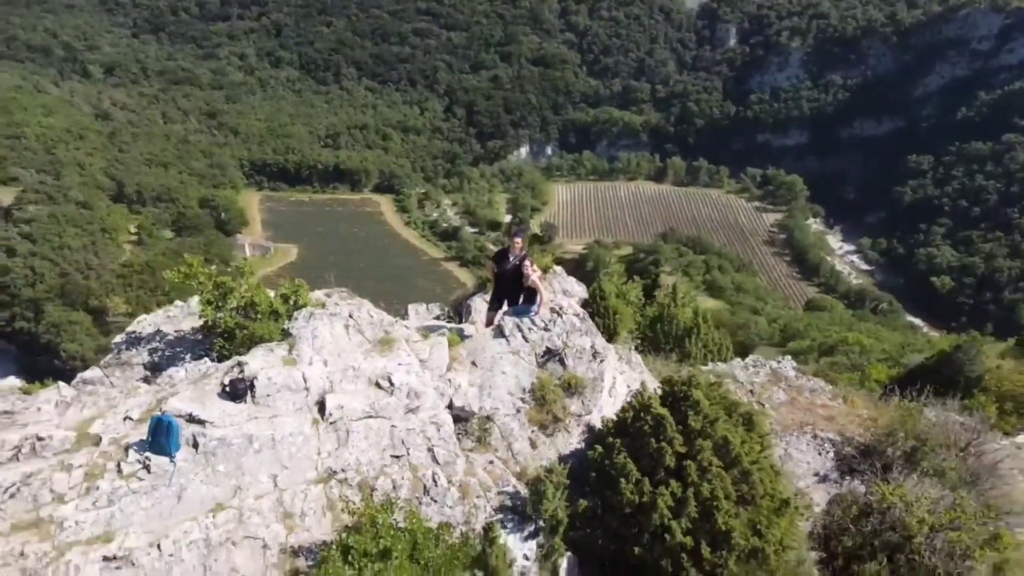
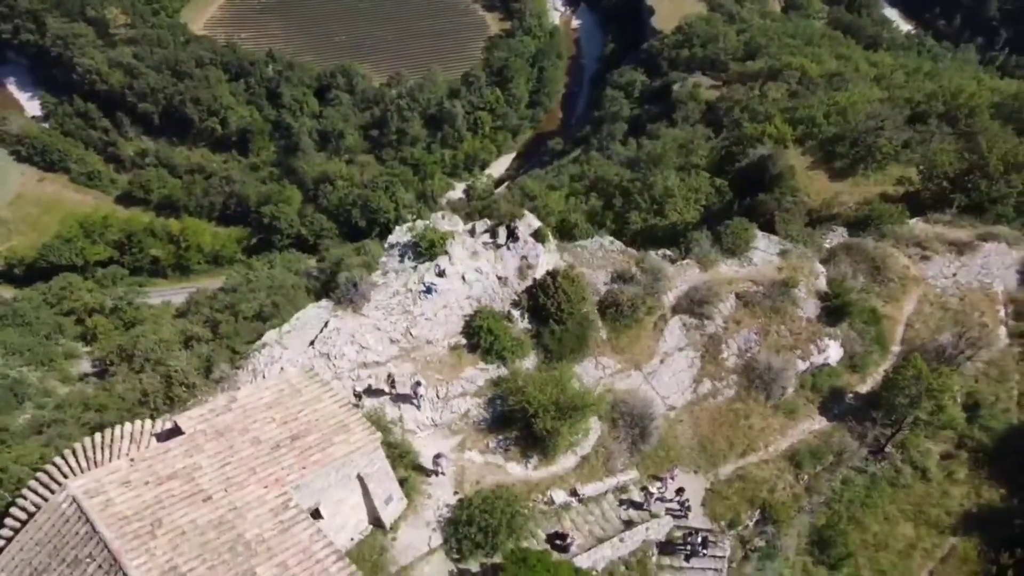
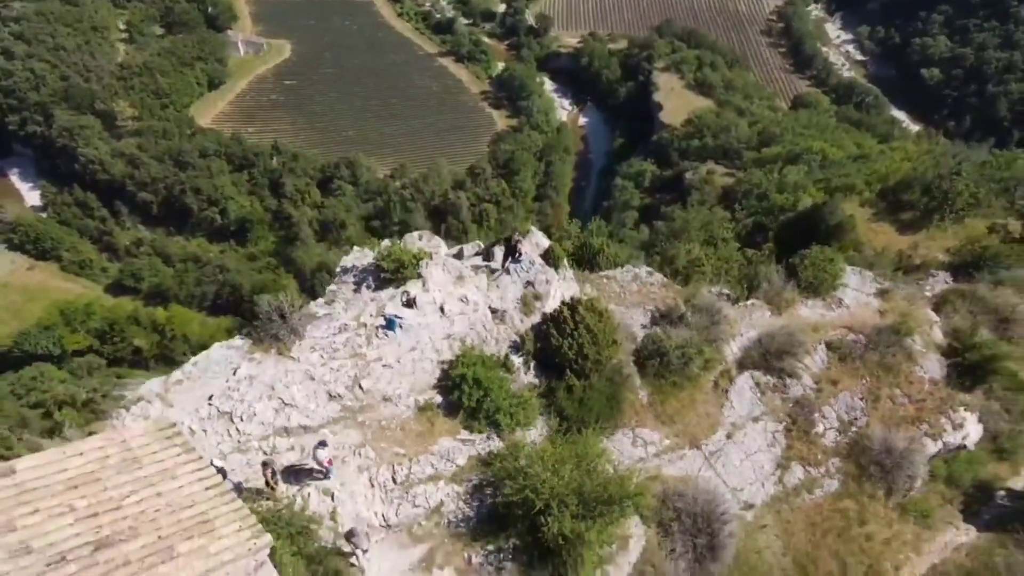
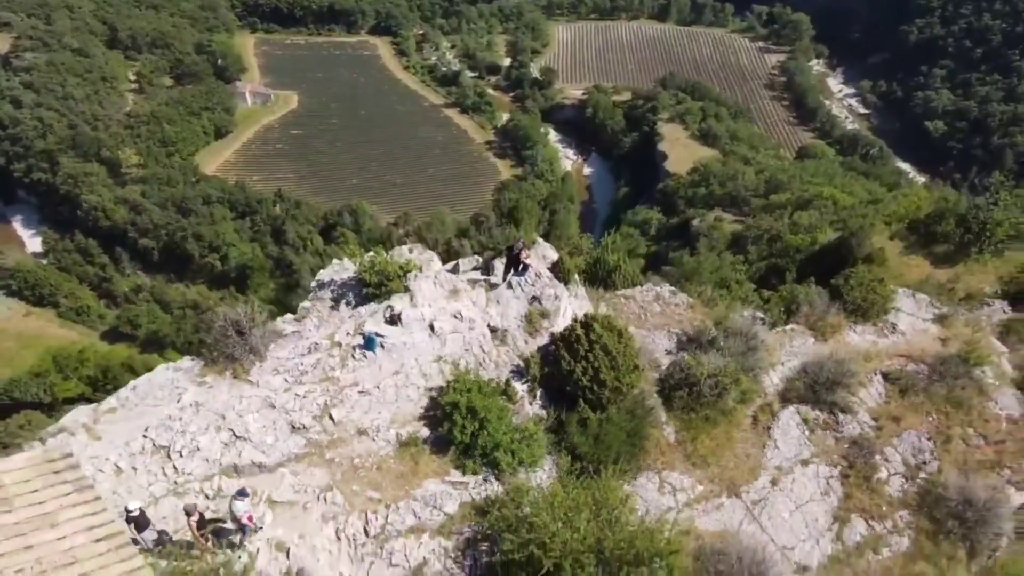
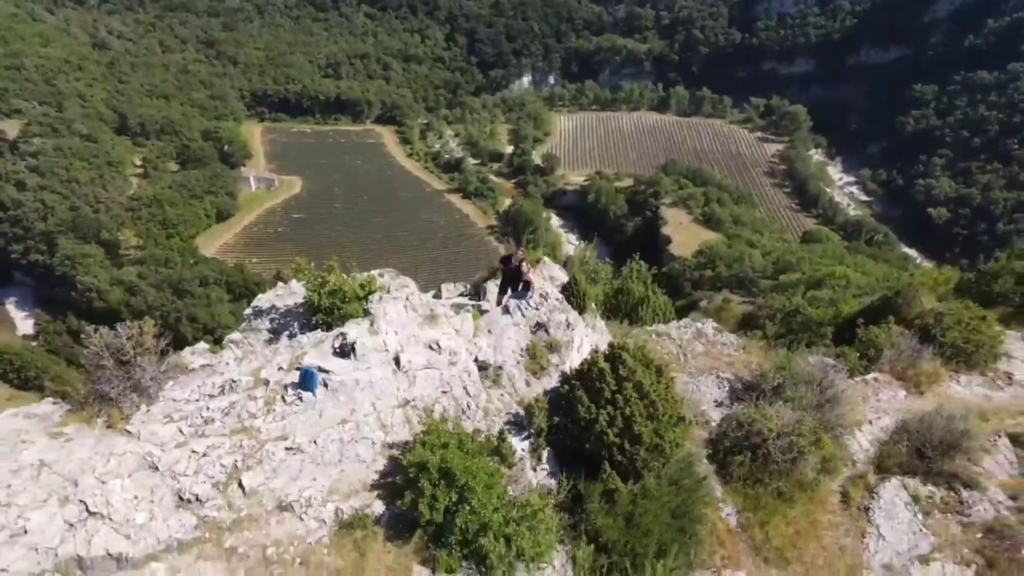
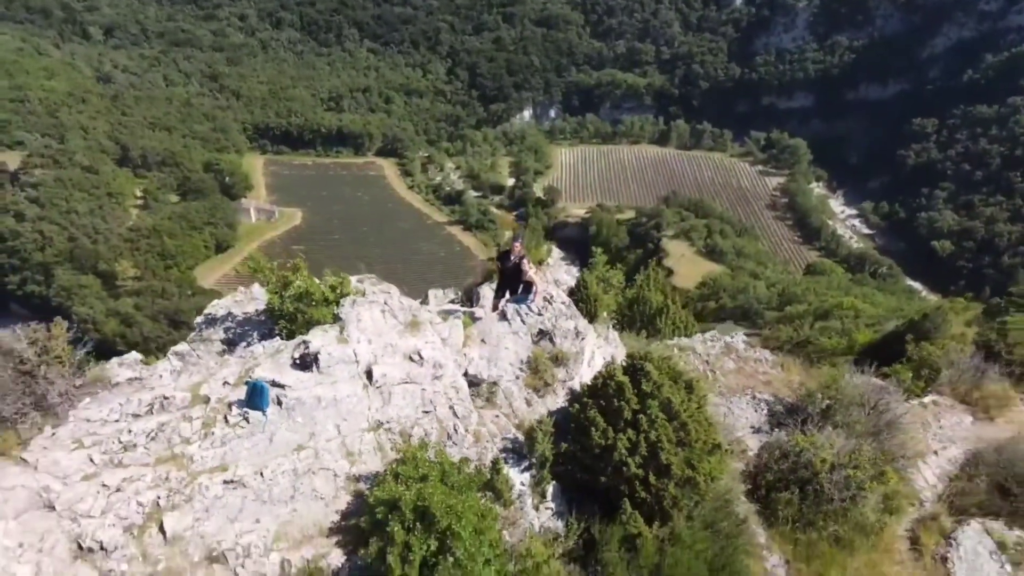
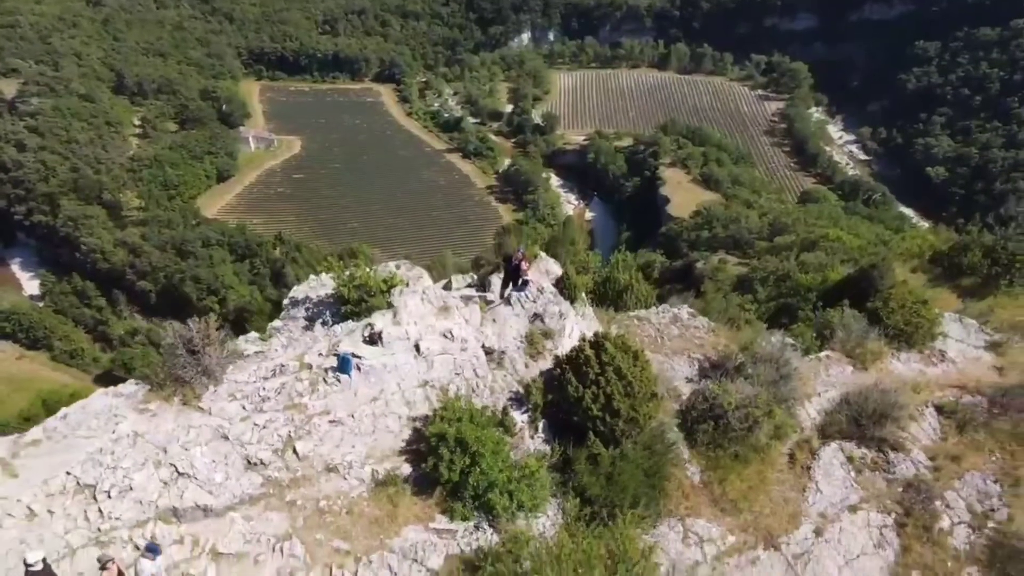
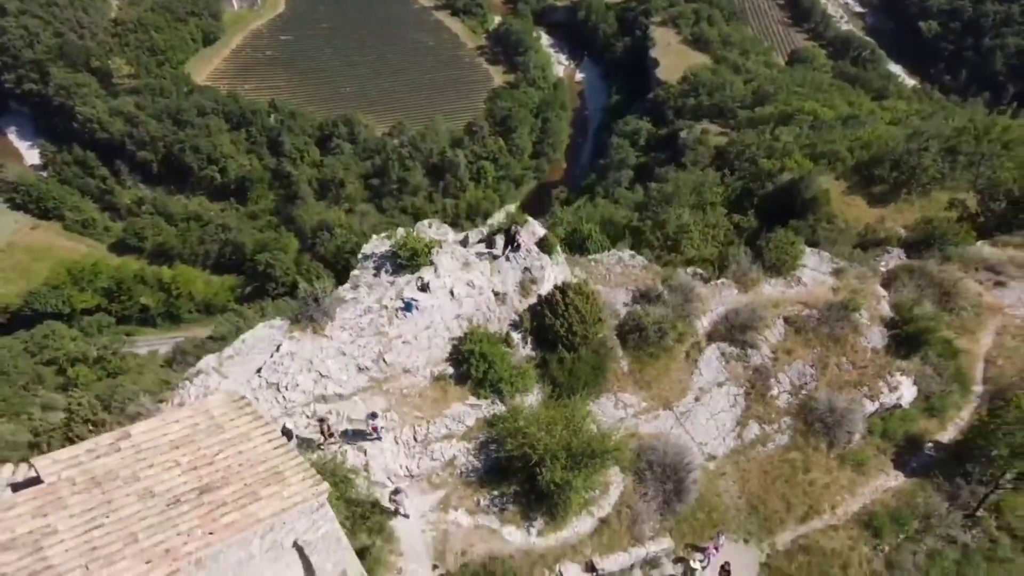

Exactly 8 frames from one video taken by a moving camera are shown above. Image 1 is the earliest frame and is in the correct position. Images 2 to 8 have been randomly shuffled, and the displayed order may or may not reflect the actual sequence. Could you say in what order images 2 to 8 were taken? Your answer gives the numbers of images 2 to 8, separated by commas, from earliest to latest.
6, 5, 7, 4, 3, 8, 2
